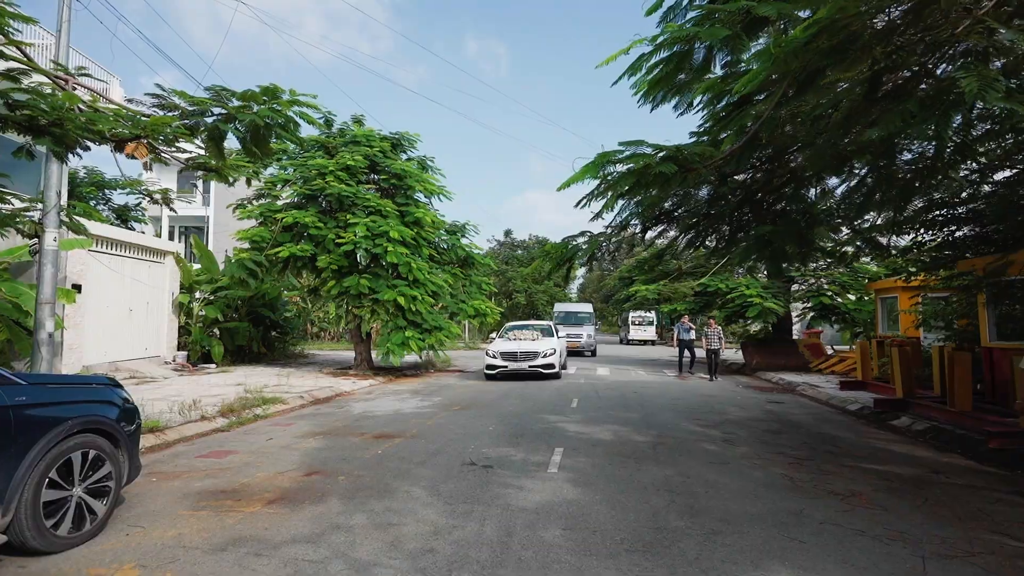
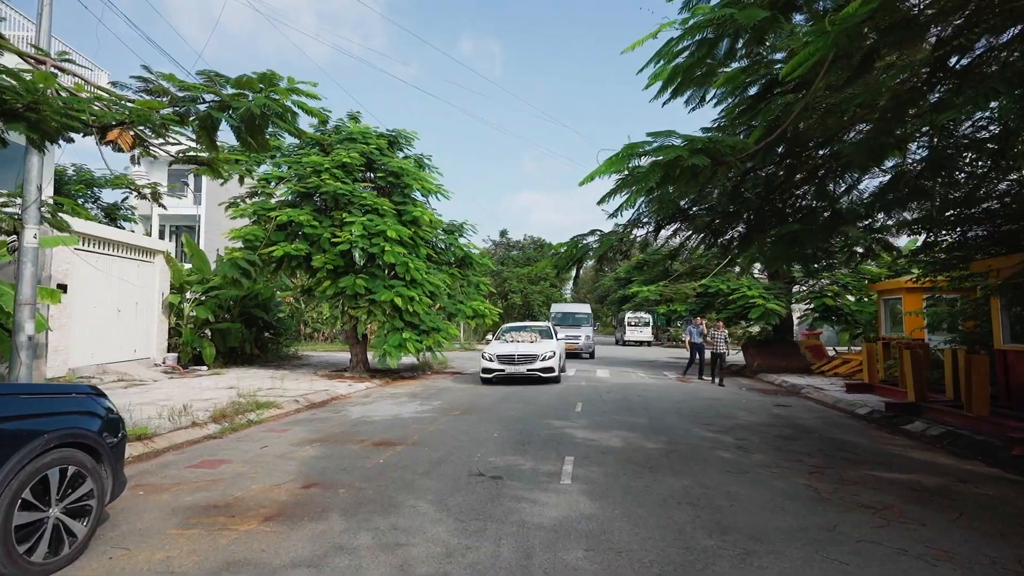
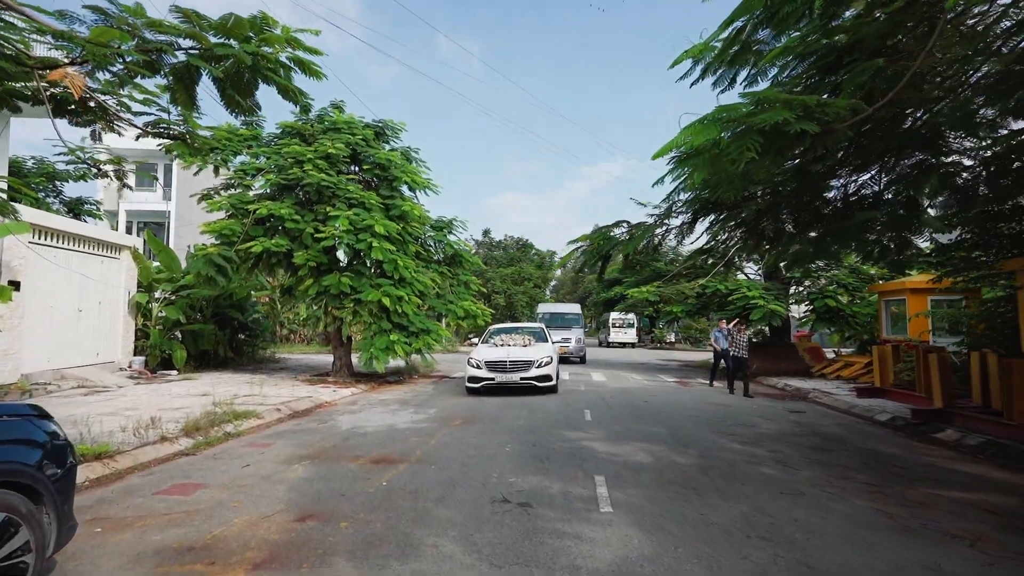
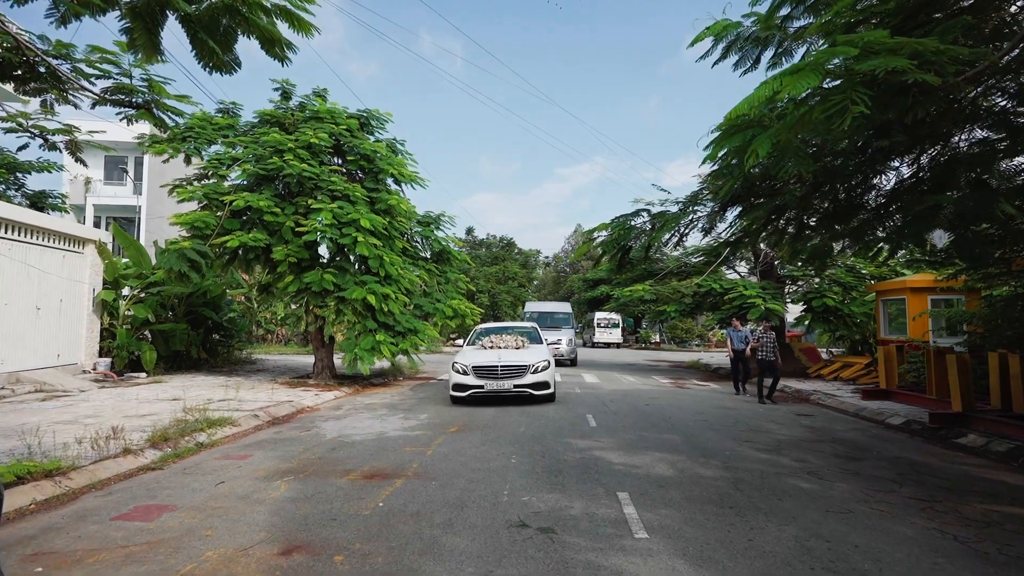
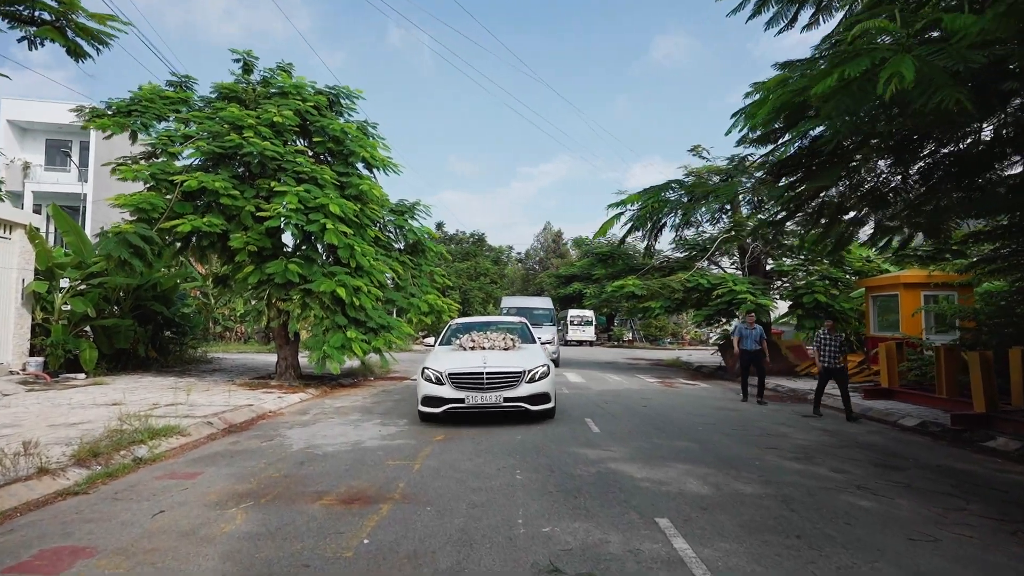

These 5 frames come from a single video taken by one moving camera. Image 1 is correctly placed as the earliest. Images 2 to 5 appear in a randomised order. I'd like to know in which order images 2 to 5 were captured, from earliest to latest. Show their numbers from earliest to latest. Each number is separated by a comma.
2, 3, 4, 5
